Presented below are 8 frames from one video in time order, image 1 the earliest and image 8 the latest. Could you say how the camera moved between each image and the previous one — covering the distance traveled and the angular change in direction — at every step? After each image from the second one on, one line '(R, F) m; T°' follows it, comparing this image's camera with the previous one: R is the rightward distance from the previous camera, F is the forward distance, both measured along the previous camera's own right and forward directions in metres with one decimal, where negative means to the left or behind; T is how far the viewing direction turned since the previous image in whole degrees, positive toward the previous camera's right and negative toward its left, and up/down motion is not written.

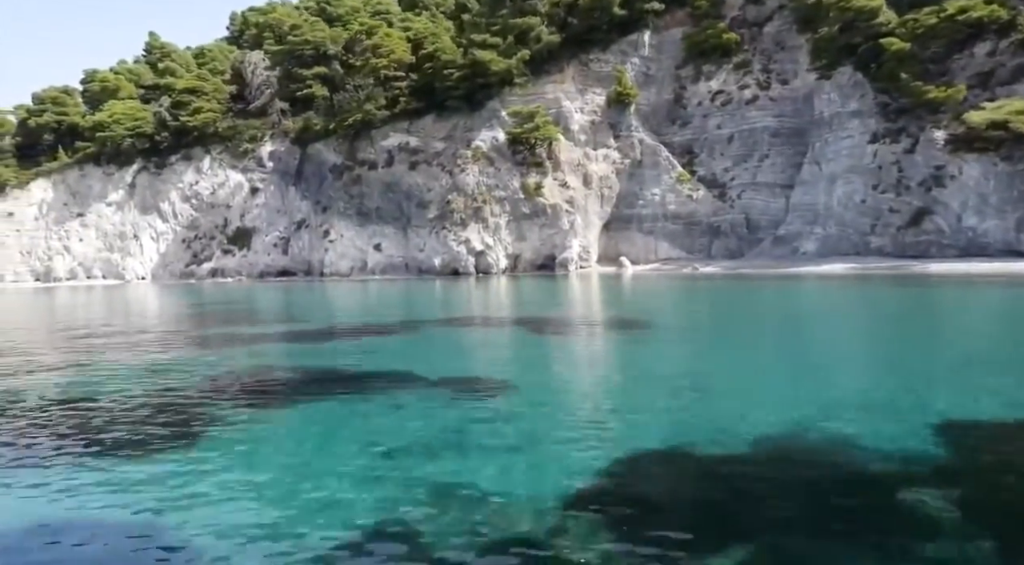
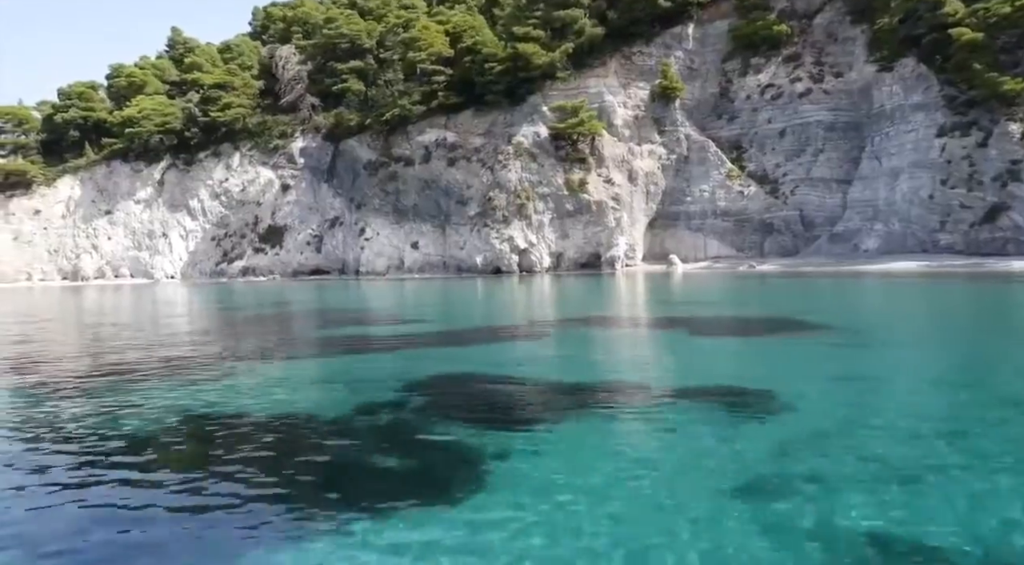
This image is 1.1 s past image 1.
(-2.1, +1.0) m; 0°
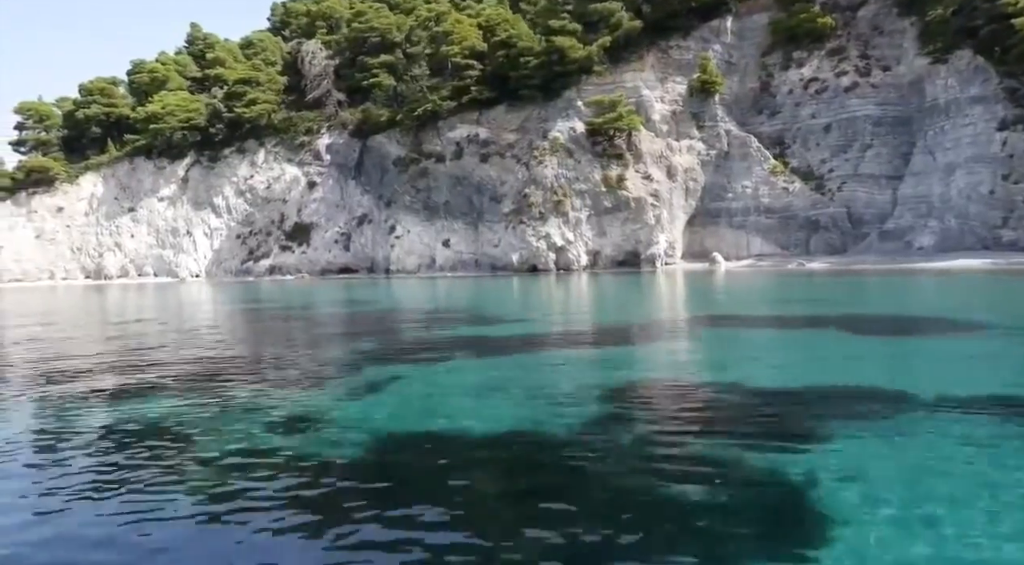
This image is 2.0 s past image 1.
(-1.7, +0.9) m; 0°
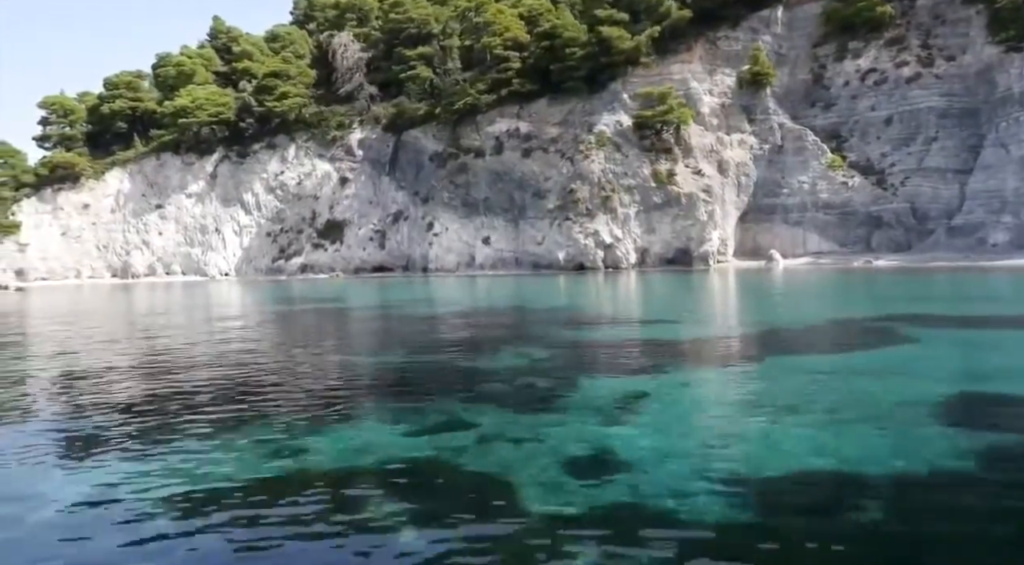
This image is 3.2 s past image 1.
(-2.1, +1.3) m; 0°
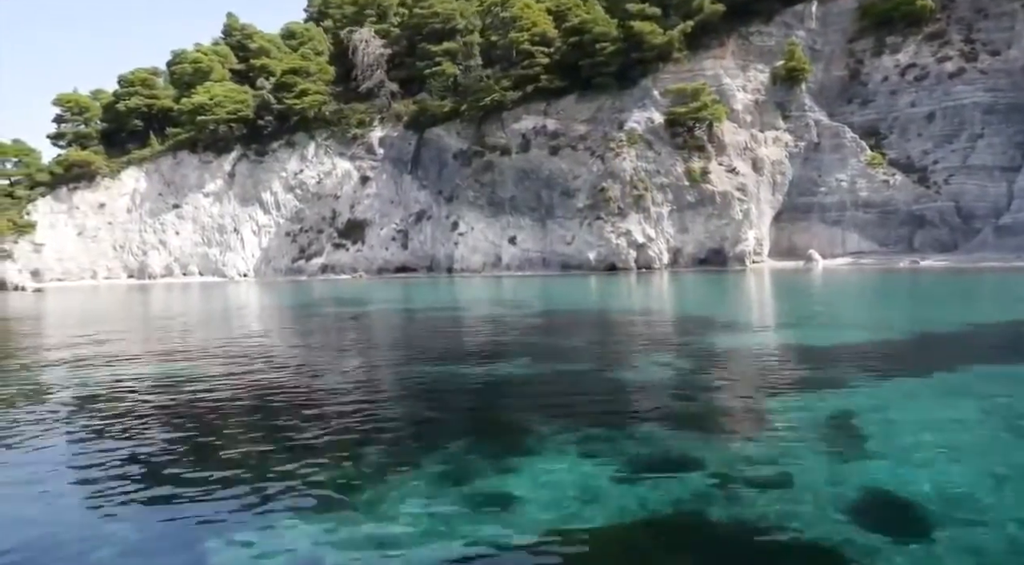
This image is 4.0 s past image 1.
(-1.3, +0.9) m; 0°
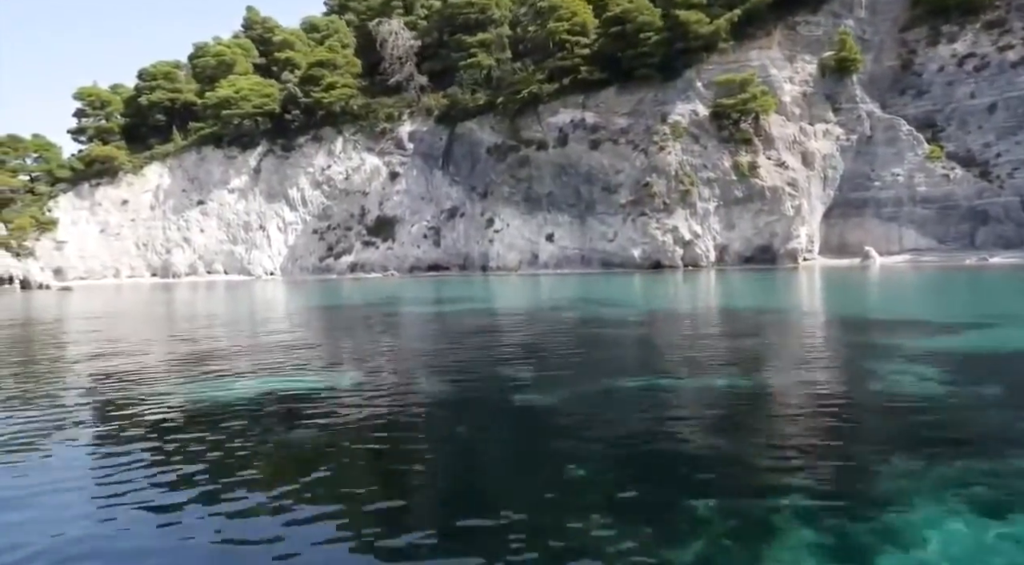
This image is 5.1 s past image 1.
(-1.7, +1.3) m; 0°
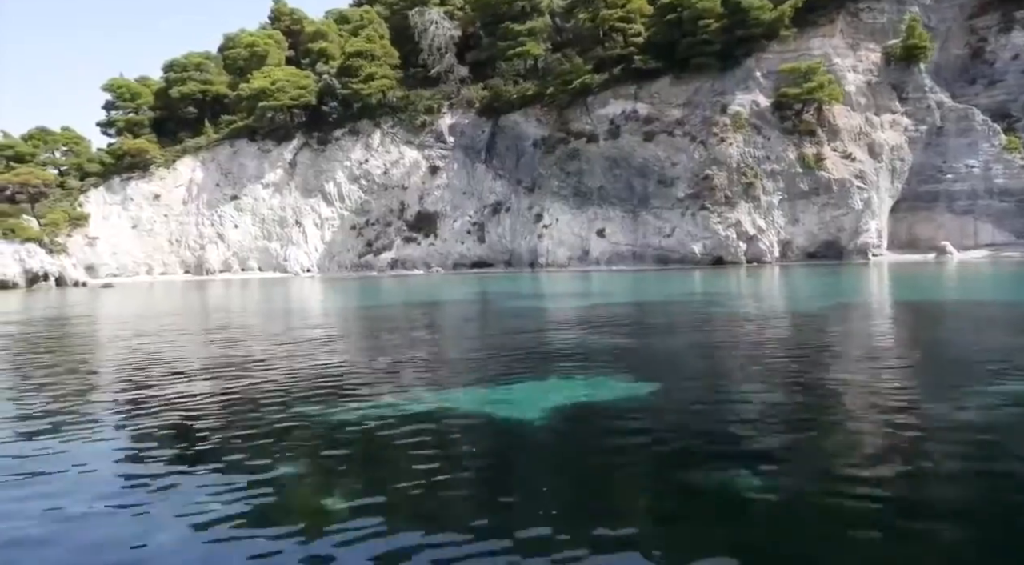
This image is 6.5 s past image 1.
(-2.3, +1.4) m; 0°
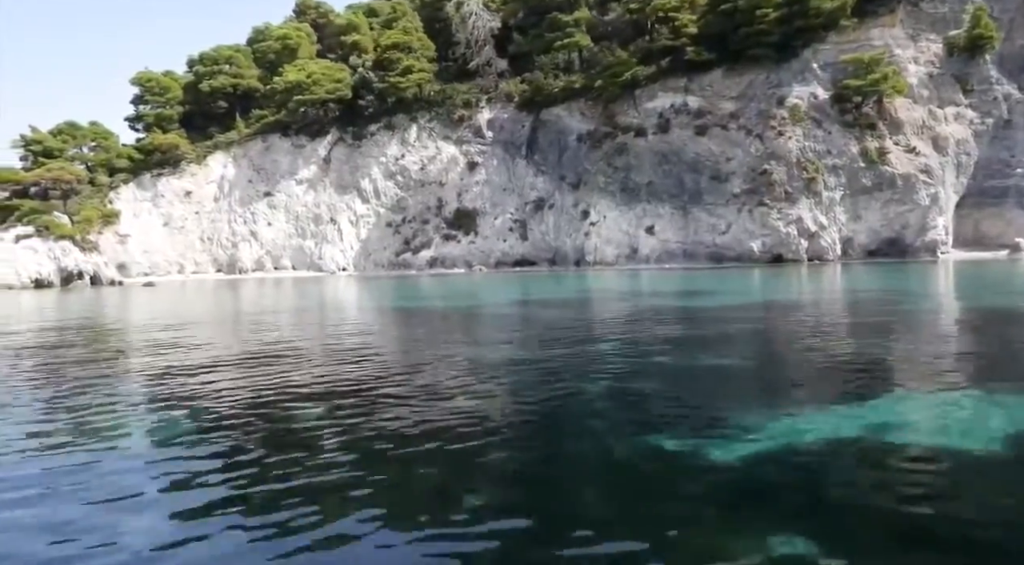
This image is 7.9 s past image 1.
(-2.1, +1.2) m; 0°
